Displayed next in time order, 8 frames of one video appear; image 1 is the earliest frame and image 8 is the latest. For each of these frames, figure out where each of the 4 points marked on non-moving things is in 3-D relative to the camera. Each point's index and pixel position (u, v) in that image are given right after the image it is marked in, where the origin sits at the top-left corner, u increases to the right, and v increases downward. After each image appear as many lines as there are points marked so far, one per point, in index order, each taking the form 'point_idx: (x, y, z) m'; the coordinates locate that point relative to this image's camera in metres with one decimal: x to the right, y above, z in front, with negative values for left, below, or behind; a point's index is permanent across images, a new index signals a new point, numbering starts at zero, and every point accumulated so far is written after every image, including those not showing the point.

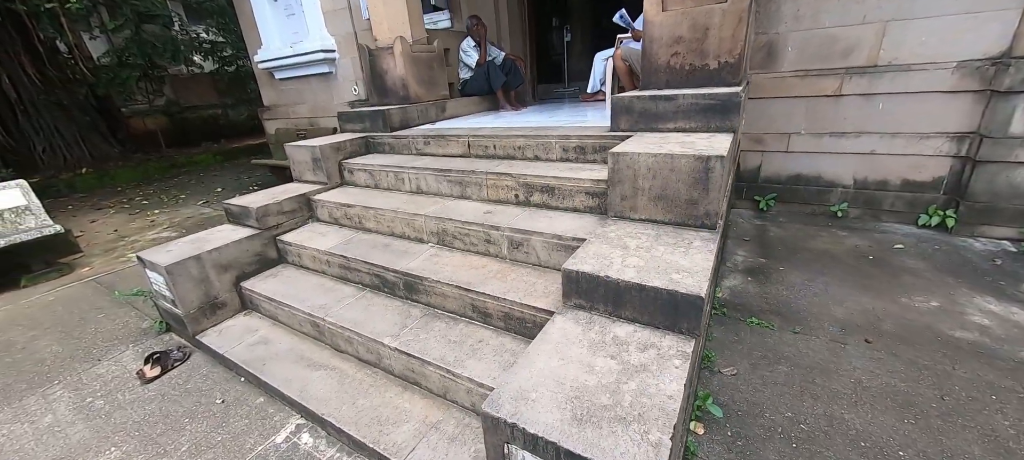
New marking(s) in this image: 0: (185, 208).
0: (-5.1, +0.3, +5.9) m
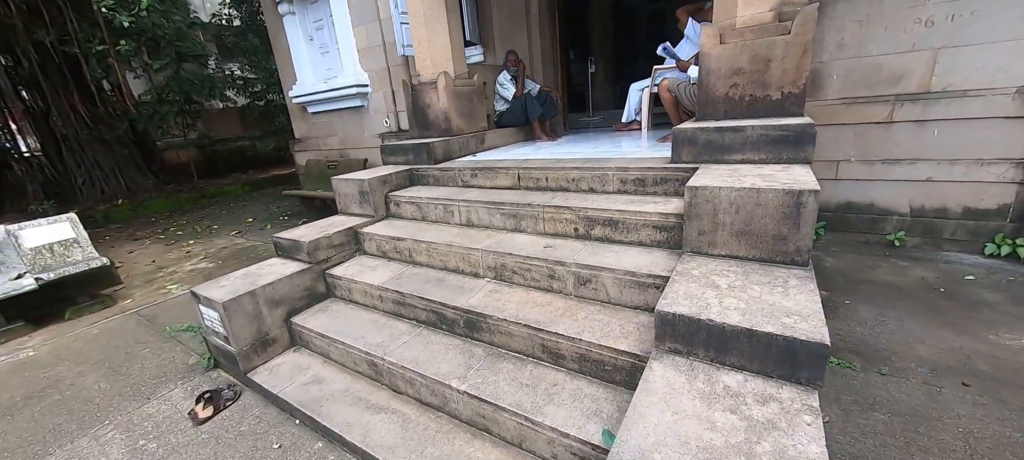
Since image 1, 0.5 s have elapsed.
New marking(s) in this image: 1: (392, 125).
0: (-4.6, -0.1, +6.0) m
1: (-1.9, +1.7, +6.2) m
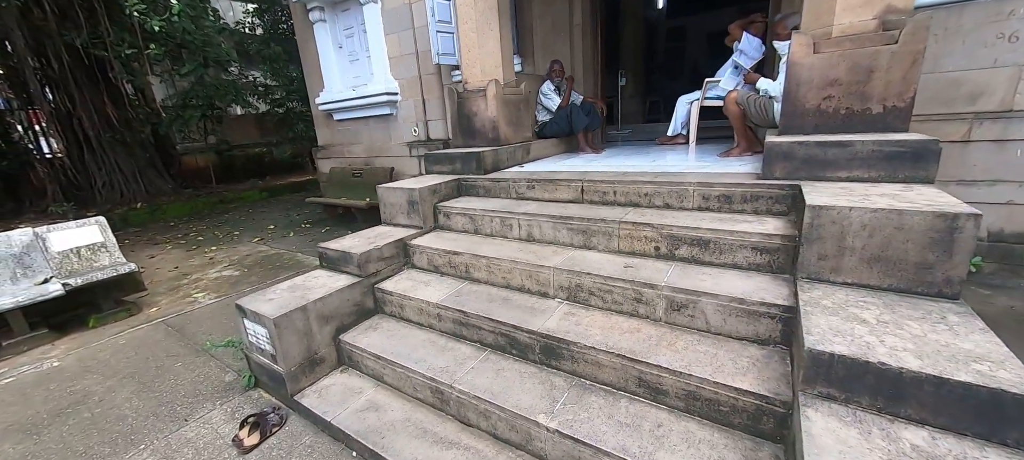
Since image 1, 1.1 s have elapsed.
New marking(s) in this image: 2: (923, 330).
0: (-4.2, -0.2, +5.9) m
1: (-1.4, +1.5, +6.1) m
2: (+1.3, -0.3, +1.3) m
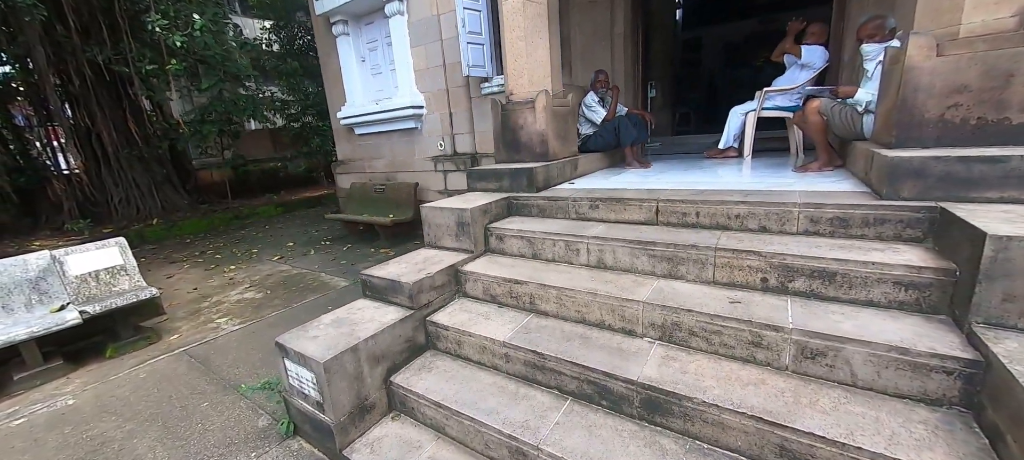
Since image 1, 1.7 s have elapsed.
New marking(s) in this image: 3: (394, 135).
0: (-3.7, -0.5, +5.7) m
1: (-1.0, +1.3, +5.9) m
2: (+1.7, -0.4, +1.0) m
3: (-2.0, +1.6, +6.4) m
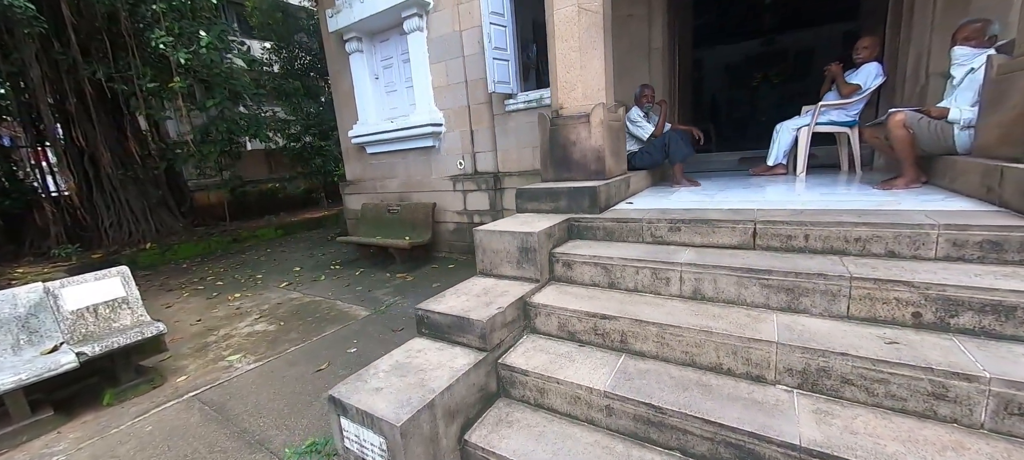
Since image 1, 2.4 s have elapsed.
0: (-3.4, -0.8, +5.3) m
1: (-0.7, +0.9, +5.6) m
2: (+2.2, -0.5, +0.7) m
3: (-1.7, +1.2, +6.2) m
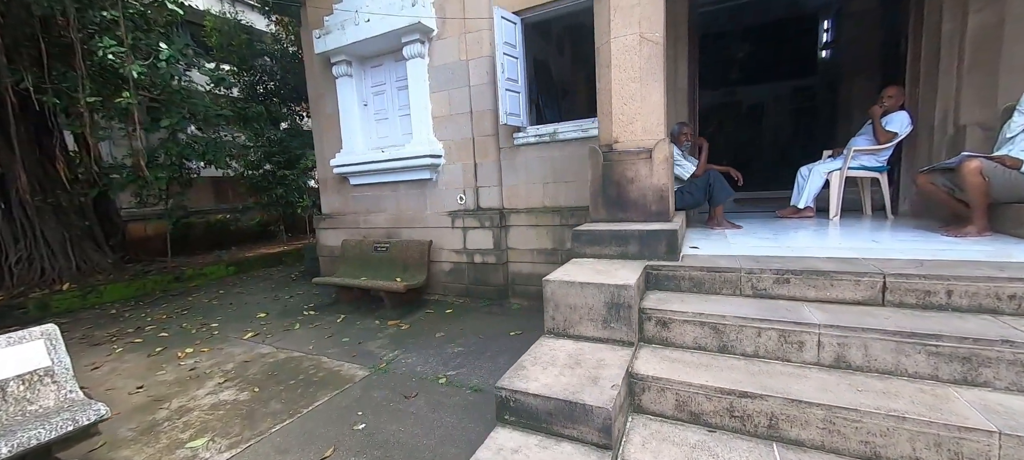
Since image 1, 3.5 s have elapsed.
0: (-3.2, -1.3, +4.4) m
1: (-0.6, +0.4, +5.2) m
2: (+2.8, -0.6, +0.5) m
3: (-1.6, +0.6, +5.7) m
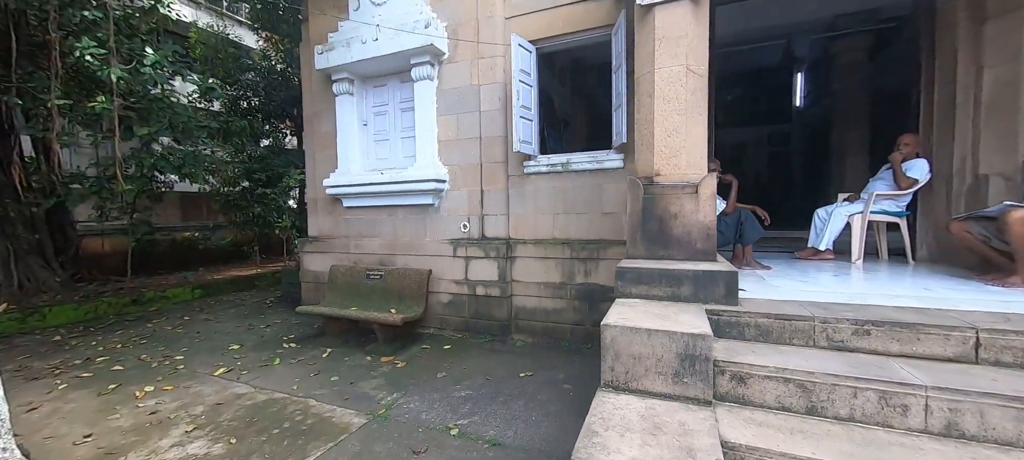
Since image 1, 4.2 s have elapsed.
0: (-3.2, -1.5, +3.8) m
1: (-0.5, 0.0, +5.0) m
2: (+3.1, -0.8, +0.4) m
3: (-1.6, +0.3, +5.4) m
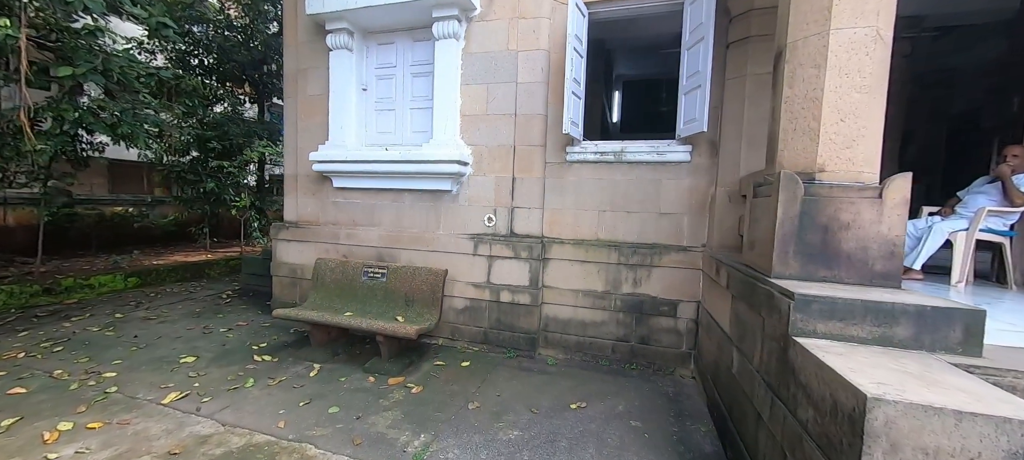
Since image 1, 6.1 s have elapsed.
0: (-2.7, -1.4, +2.8) m
1: (-0.1, +0.1, +4.2) m
2: (+3.9, -1.0, +0.1) m
3: (-1.2, +0.4, +4.4) m
